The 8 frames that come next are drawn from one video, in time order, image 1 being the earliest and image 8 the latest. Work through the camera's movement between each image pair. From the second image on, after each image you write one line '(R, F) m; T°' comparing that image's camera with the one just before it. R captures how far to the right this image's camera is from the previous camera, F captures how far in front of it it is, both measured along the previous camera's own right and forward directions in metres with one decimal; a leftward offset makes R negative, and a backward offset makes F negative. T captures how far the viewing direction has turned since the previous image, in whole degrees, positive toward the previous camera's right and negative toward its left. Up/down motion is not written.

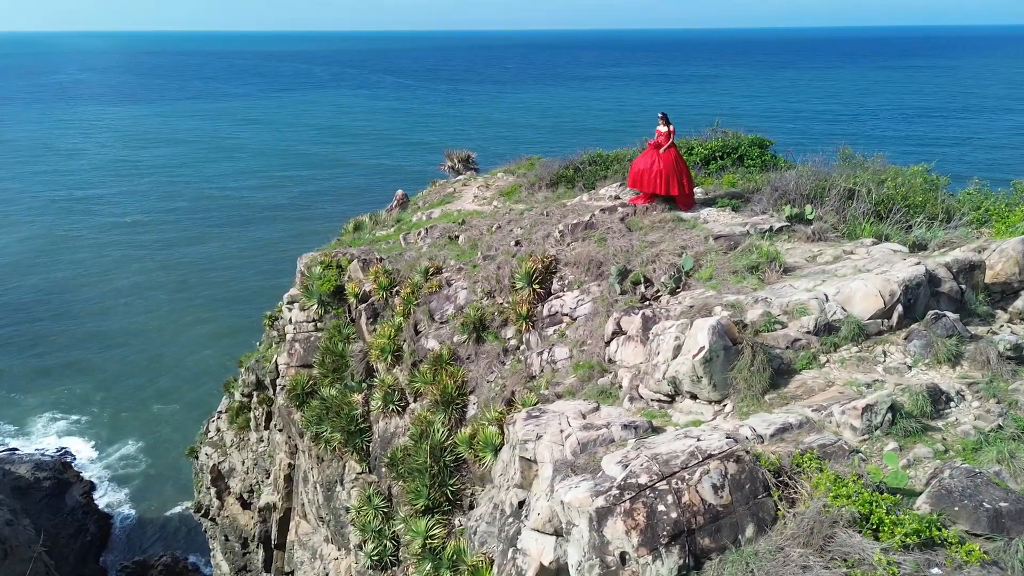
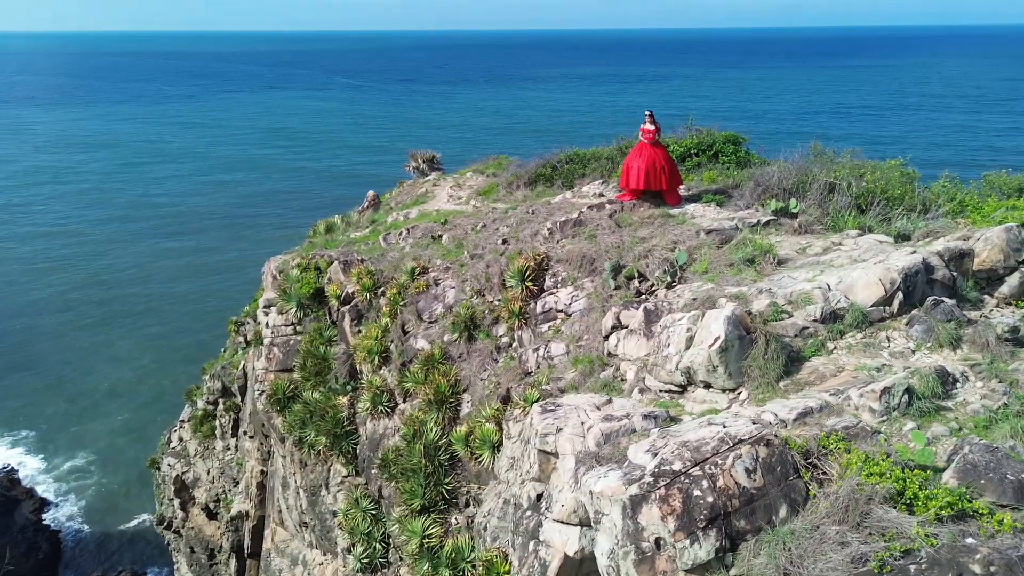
(-0.6, -0.1) m; +3°
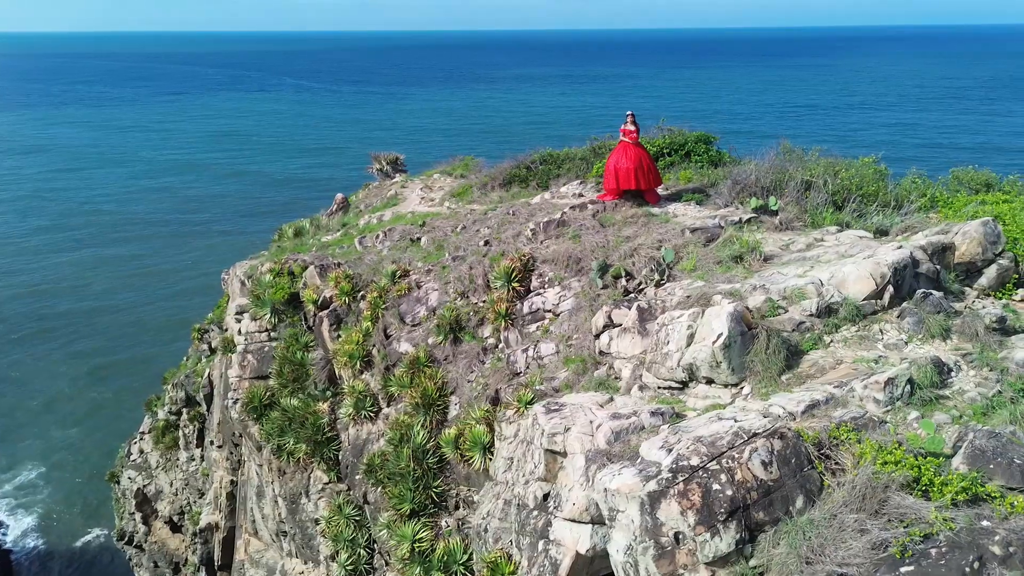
(-0.5, 0.0) m; +3°
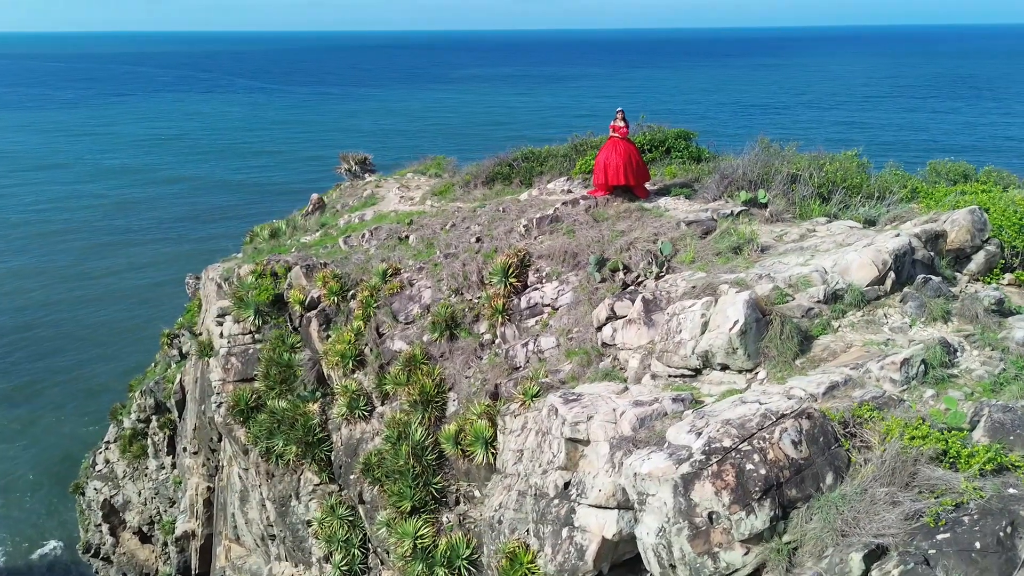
(-0.6, -0.1) m; +3°
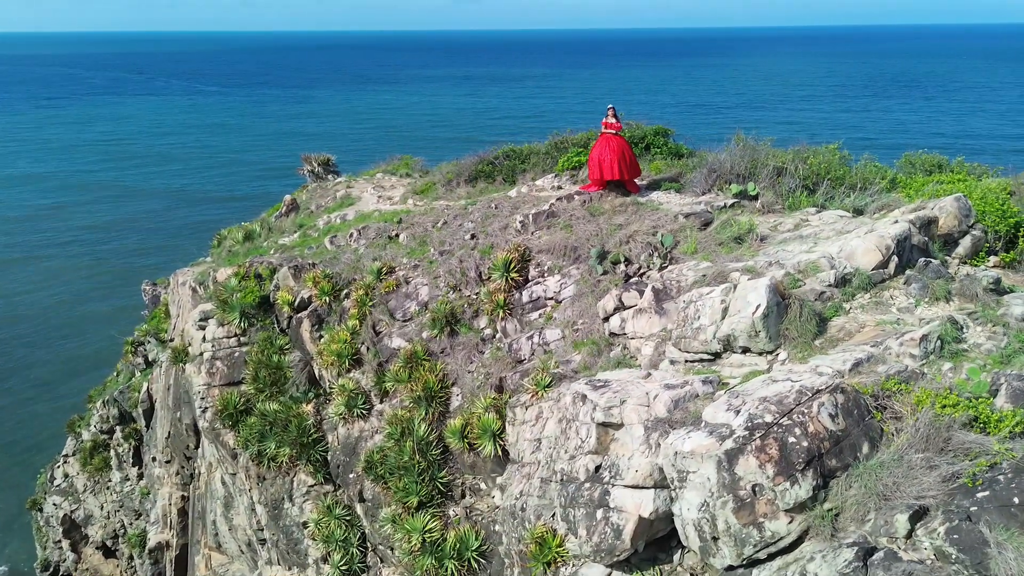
(-0.9, -0.2) m; +4°
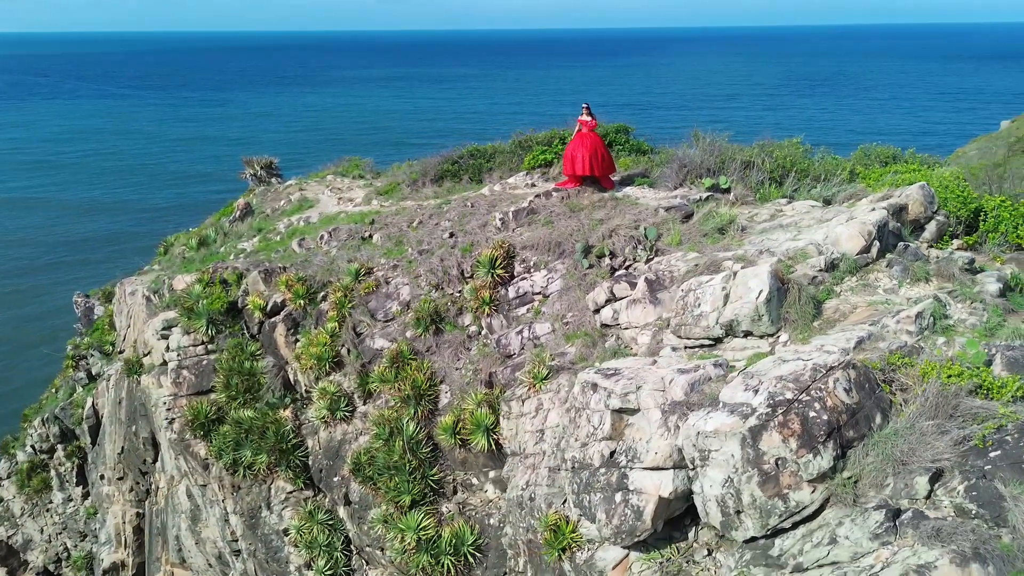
(-0.9, -0.2) m; +5°
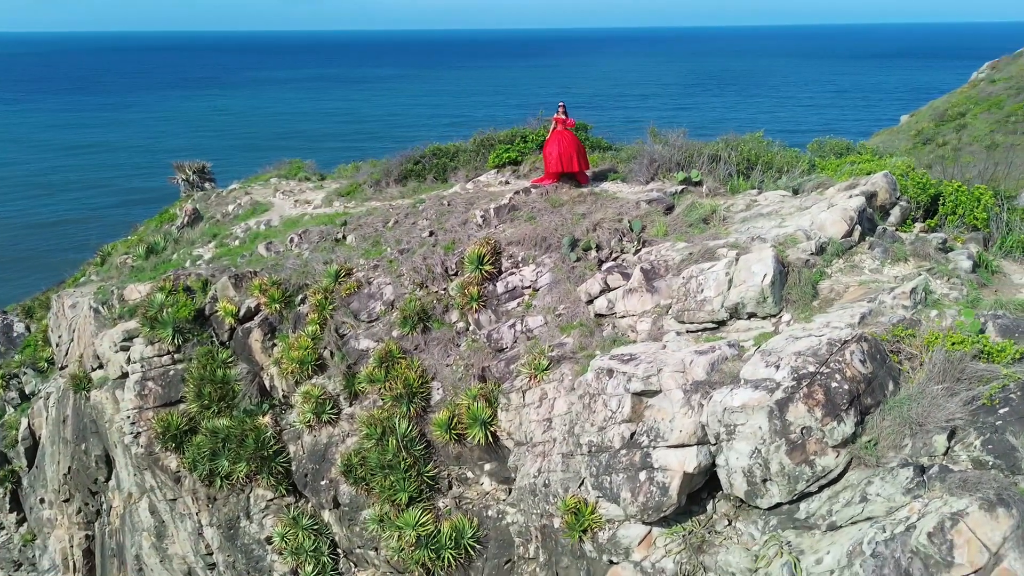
(-1.2, -0.2) m; +6°
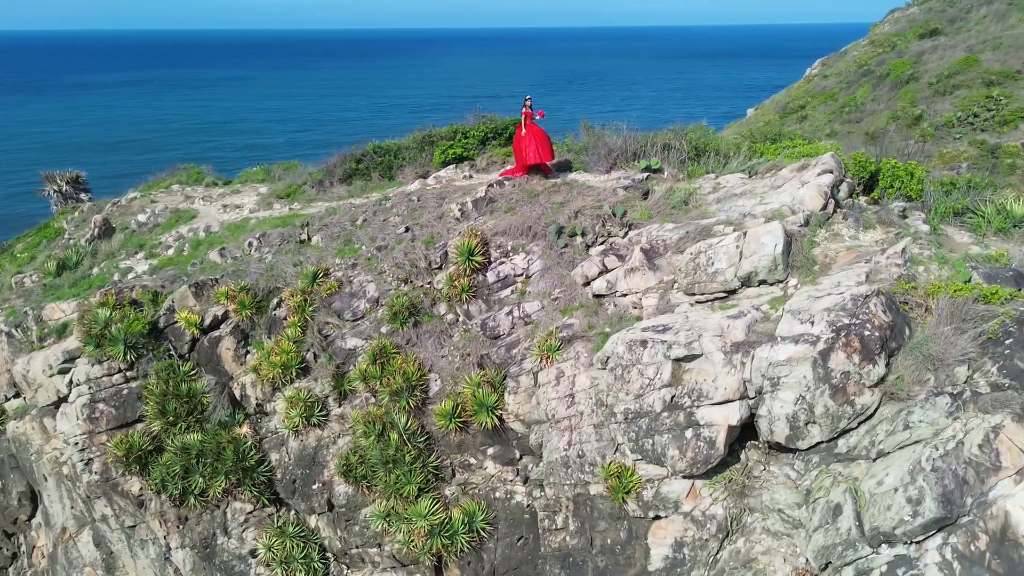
(-2.4, -0.3) m; +11°
